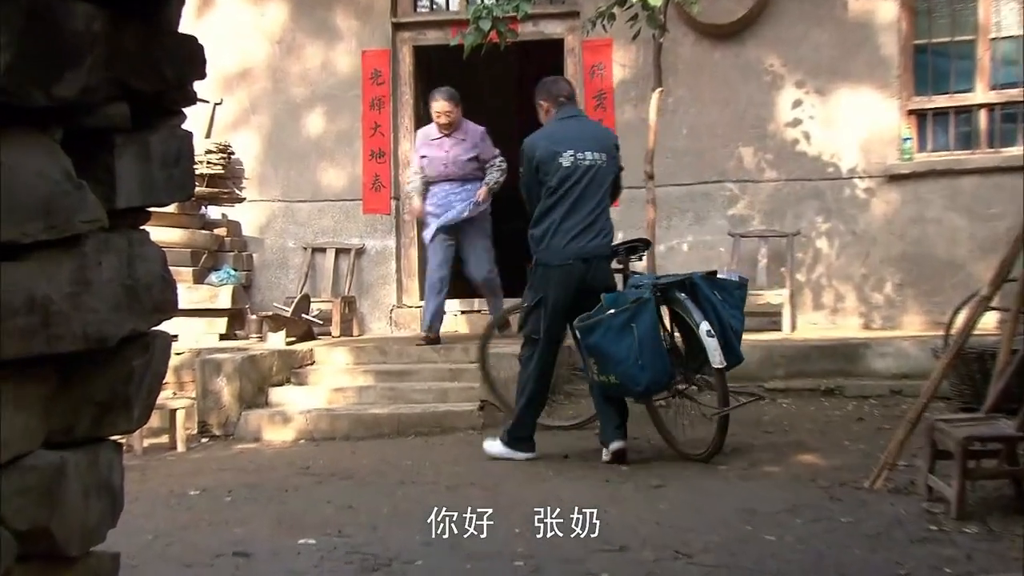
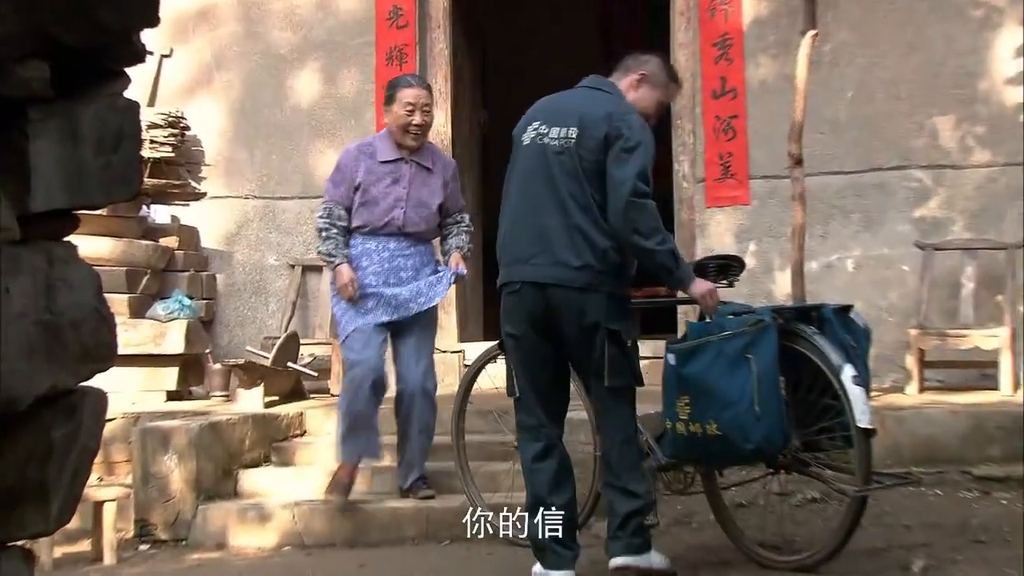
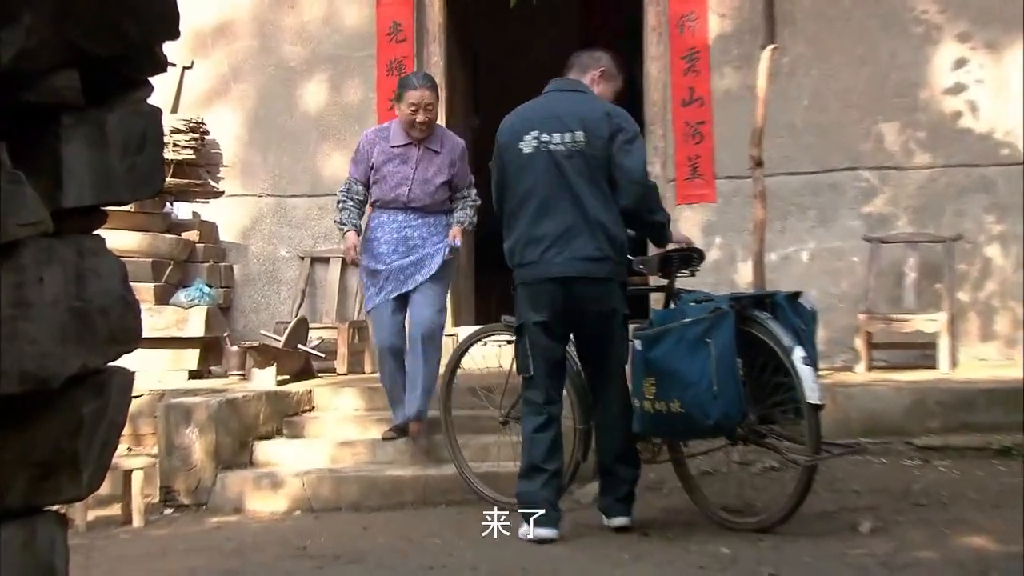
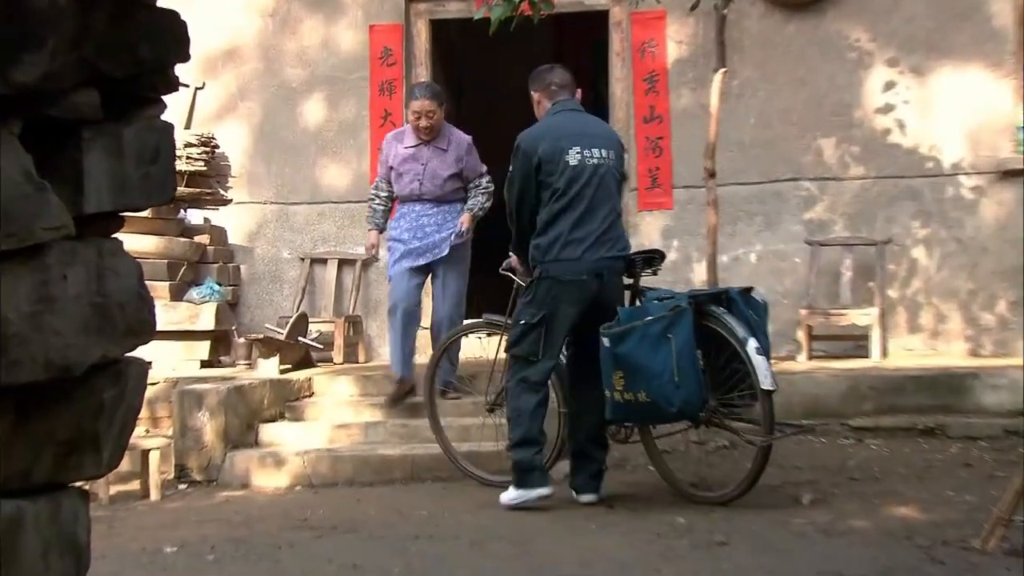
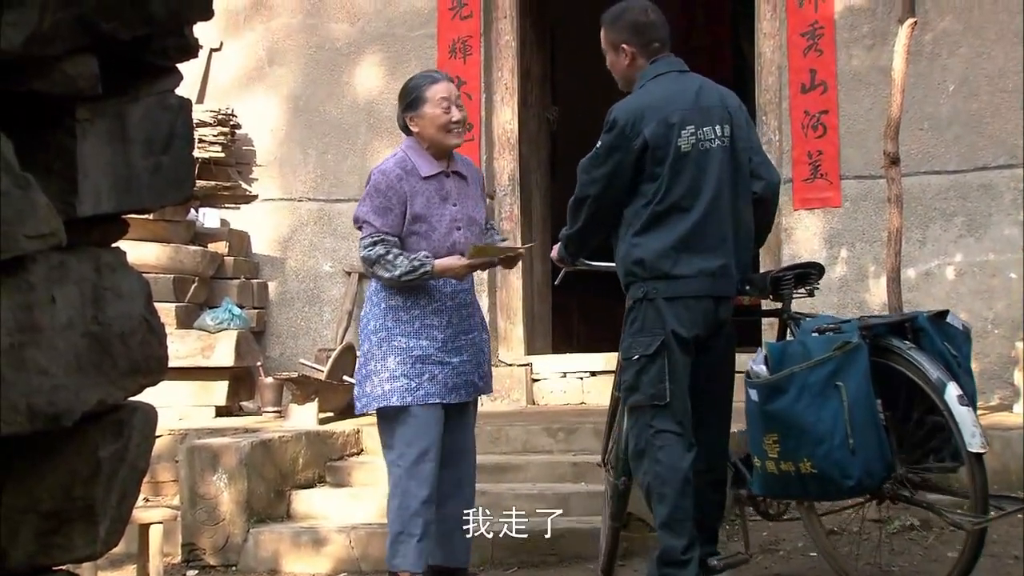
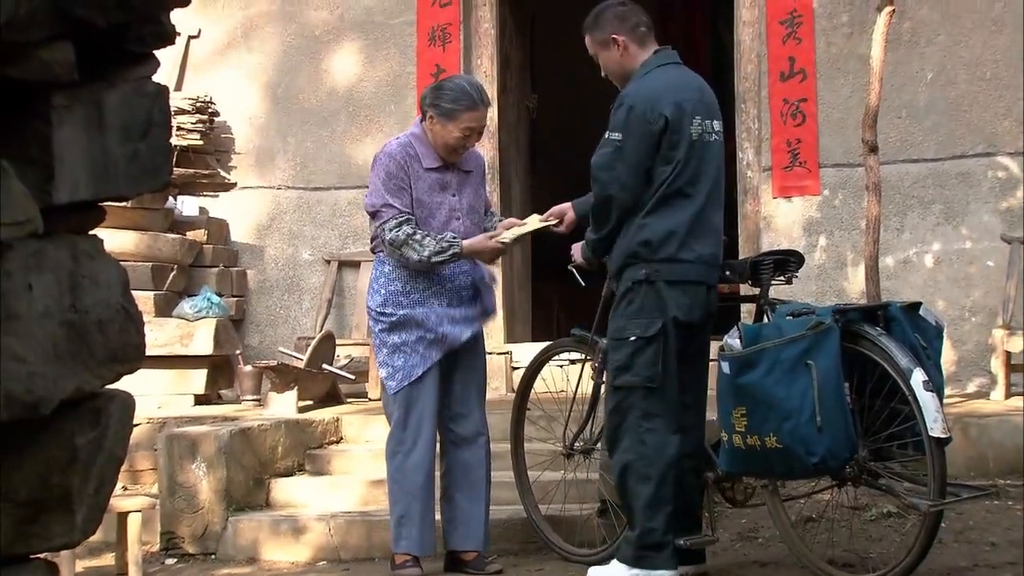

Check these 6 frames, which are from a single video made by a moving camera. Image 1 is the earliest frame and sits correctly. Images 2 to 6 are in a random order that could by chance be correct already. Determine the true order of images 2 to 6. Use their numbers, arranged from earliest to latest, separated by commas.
4, 3, 2, 6, 5
